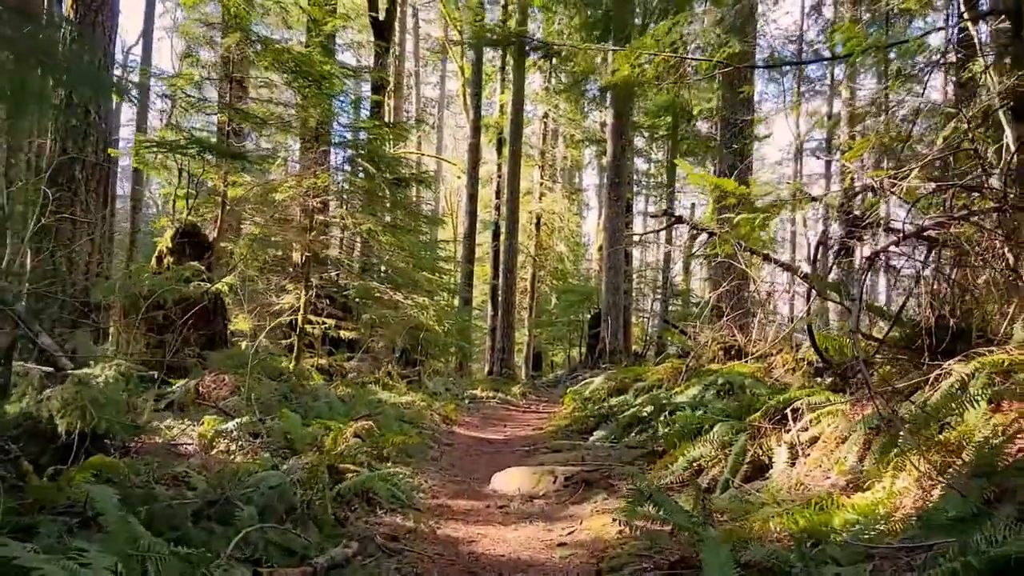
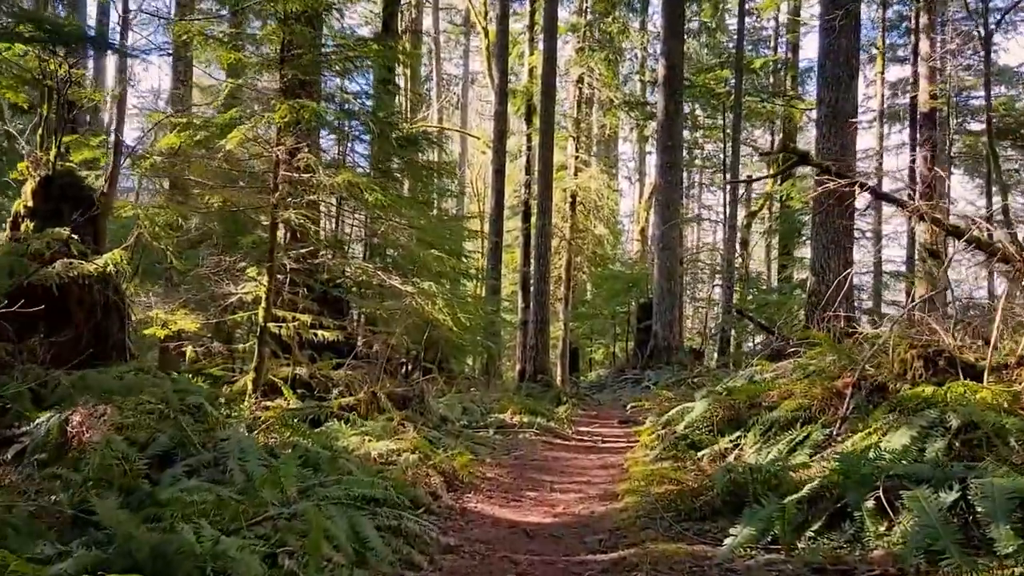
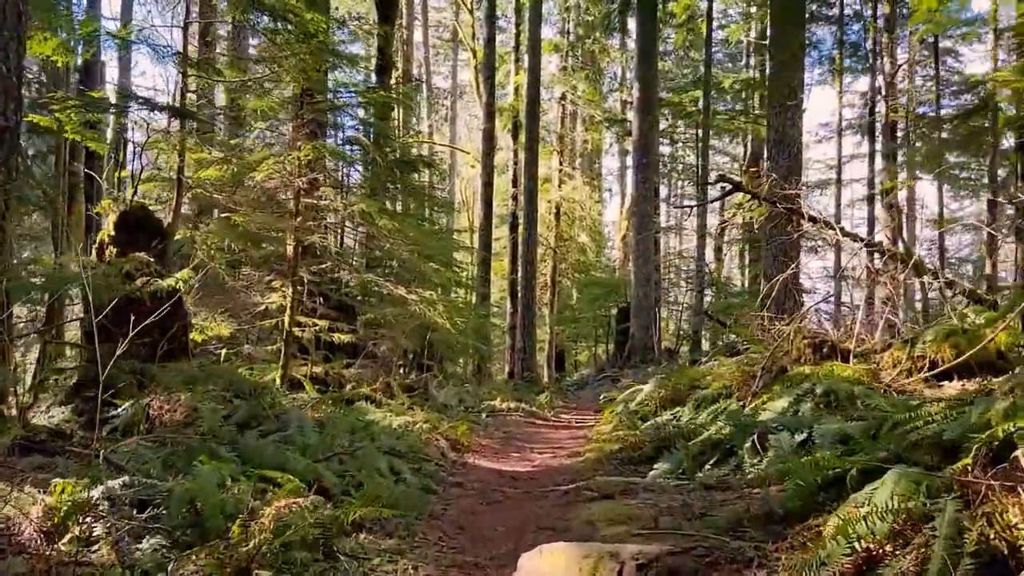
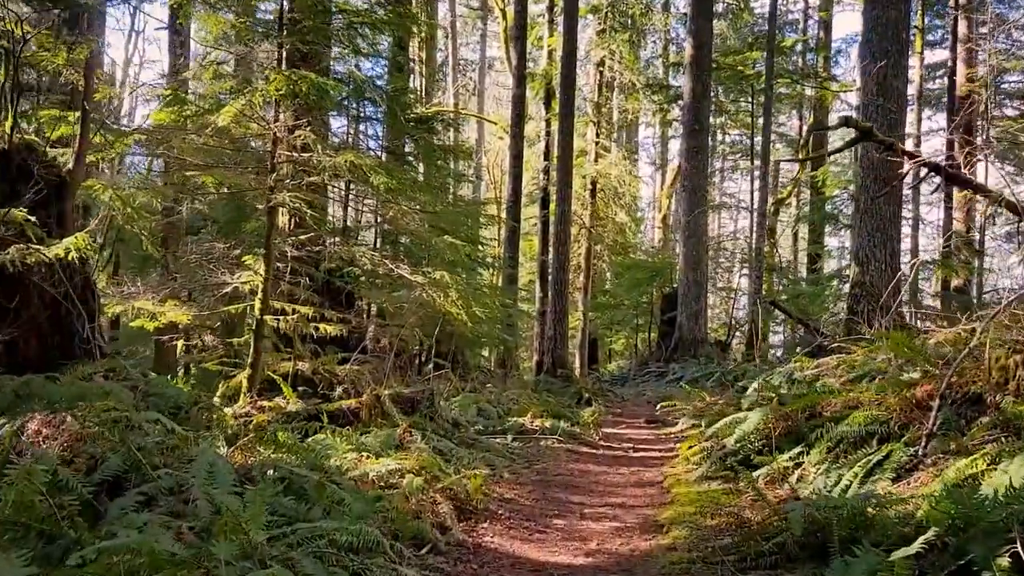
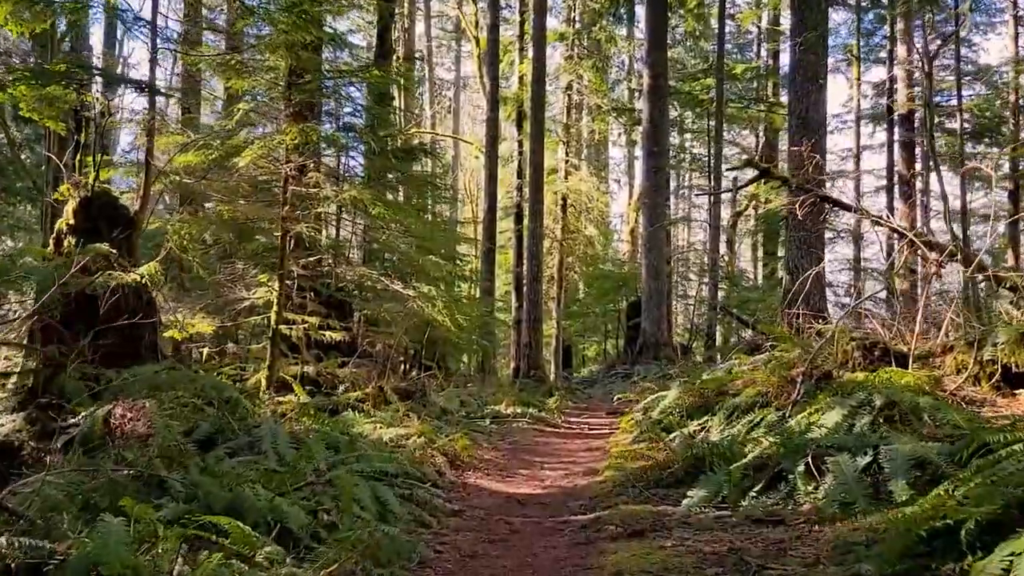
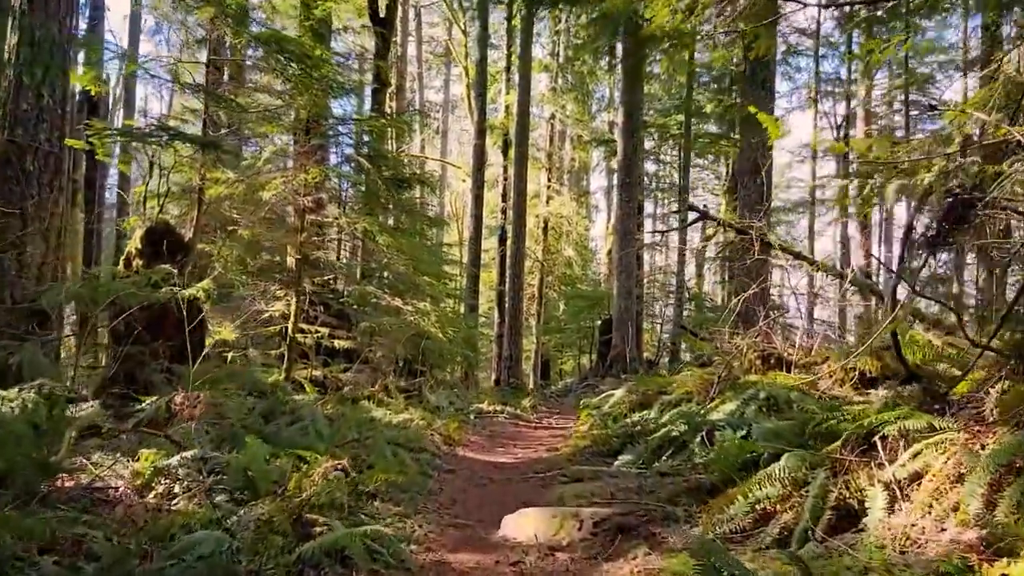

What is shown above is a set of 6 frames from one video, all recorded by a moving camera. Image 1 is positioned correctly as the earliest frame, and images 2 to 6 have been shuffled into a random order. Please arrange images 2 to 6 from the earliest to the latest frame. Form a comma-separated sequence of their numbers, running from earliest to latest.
6, 3, 5, 2, 4
